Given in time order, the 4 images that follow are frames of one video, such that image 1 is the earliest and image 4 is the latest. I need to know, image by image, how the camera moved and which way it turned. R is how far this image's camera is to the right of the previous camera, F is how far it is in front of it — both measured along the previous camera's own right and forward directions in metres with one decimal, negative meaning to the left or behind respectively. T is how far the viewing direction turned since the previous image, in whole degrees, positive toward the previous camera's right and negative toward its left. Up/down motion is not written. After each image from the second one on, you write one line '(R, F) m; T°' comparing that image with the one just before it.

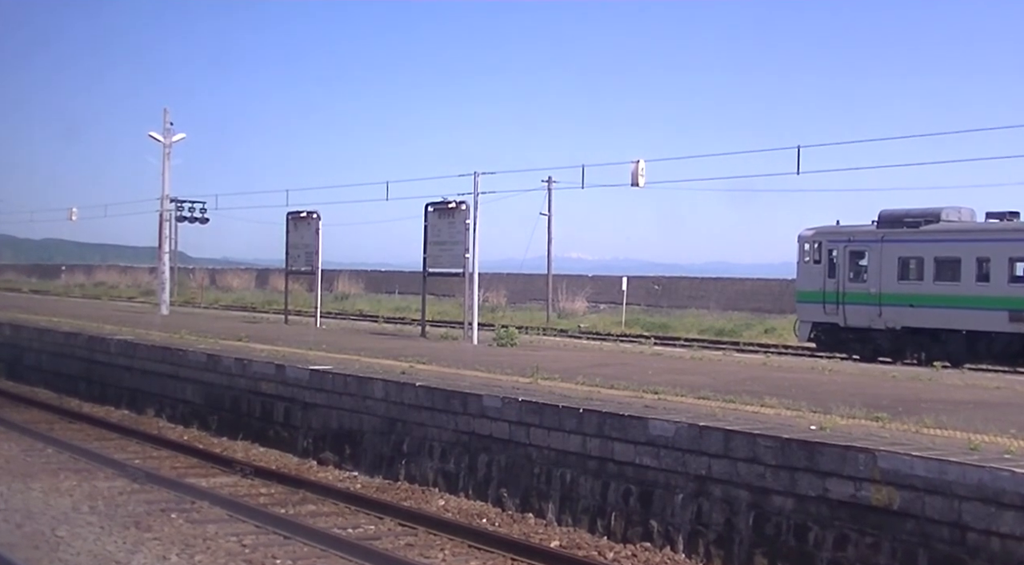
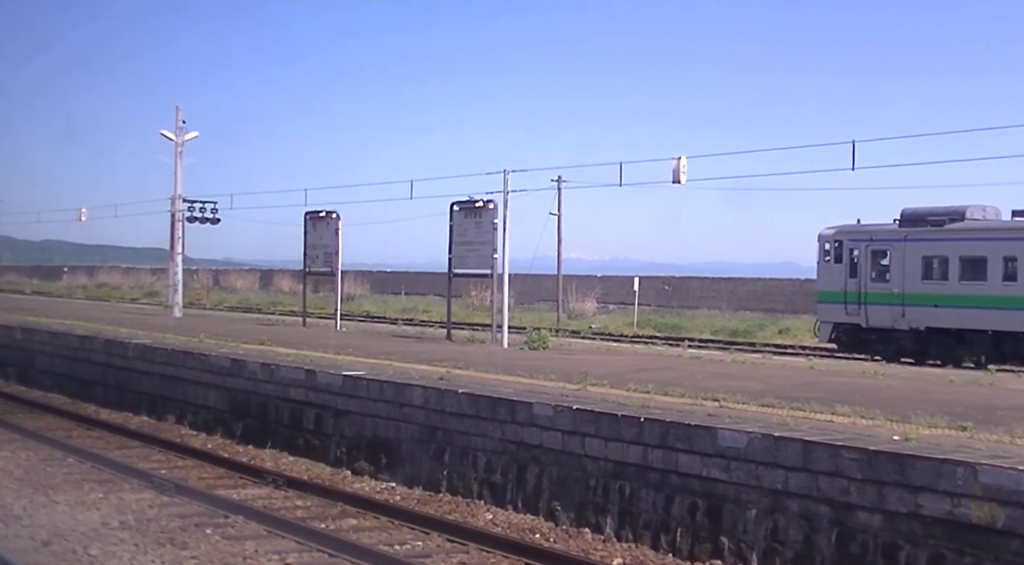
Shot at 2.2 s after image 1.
(-0.6, +0.6) m; 0°
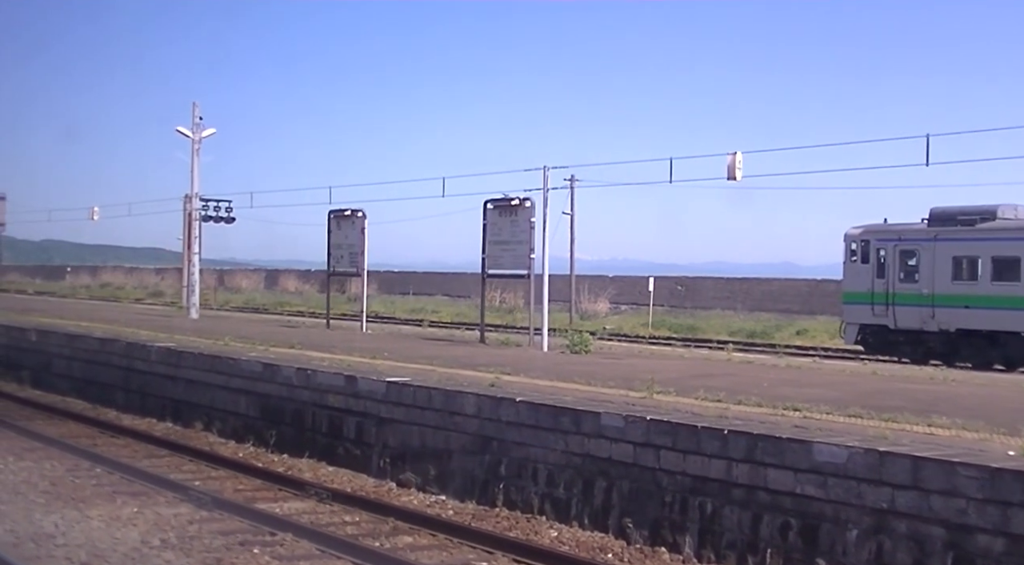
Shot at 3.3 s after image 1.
(-0.7, +0.7) m; 0°
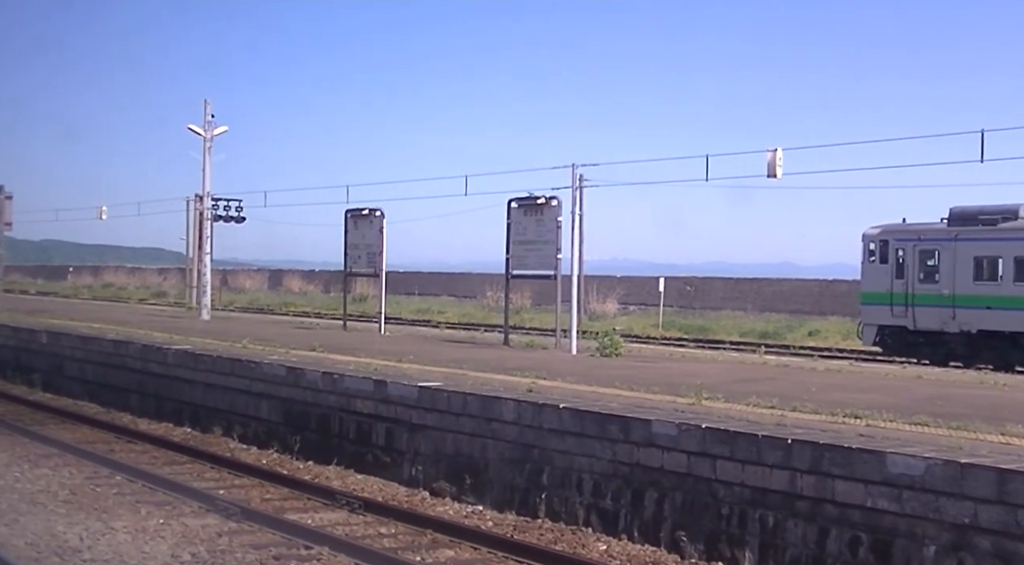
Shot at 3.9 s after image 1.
(-0.5, +0.5) m; 0°
